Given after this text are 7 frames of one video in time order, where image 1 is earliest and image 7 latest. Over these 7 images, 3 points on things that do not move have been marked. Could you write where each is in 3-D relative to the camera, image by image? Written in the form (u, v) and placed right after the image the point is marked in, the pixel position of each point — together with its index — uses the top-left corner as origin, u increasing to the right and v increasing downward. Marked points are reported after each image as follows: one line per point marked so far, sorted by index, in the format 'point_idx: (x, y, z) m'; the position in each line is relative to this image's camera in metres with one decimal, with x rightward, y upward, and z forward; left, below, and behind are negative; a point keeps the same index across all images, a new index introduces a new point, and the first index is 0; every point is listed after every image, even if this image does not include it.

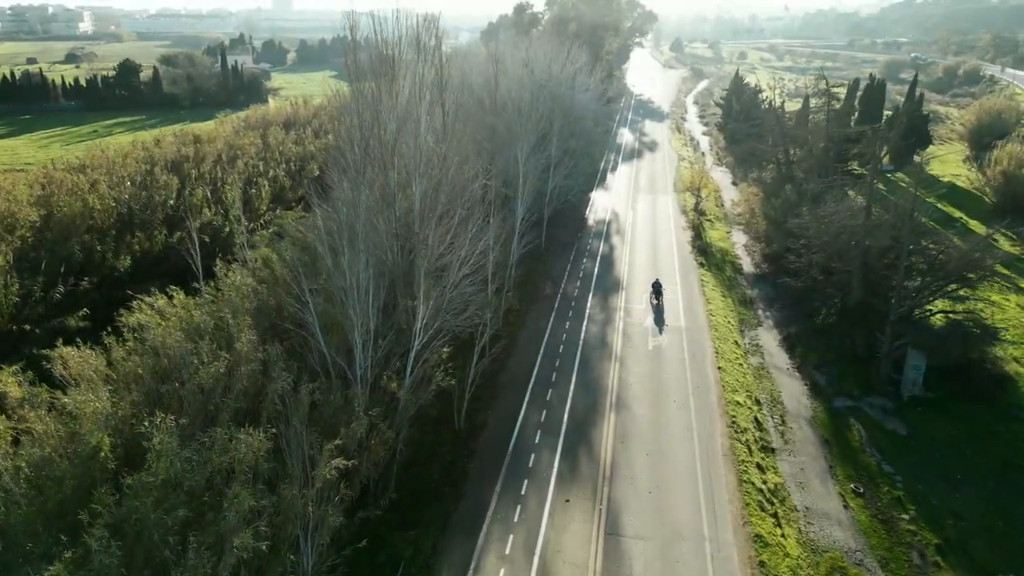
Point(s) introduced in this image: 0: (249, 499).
0: (-5.7, -4.6, +15.6) m
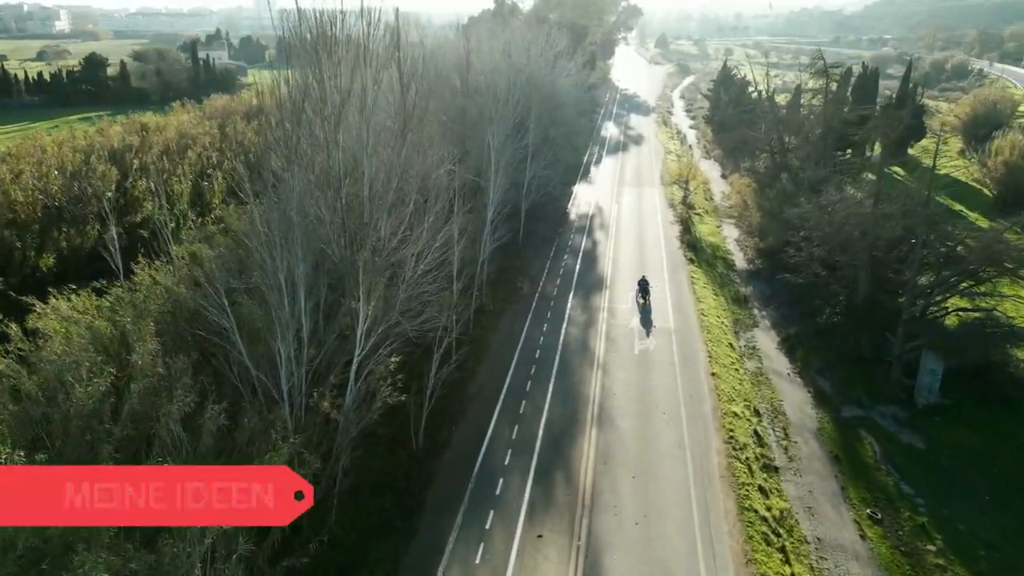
0: (-6.6, -4.5, +11.7) m
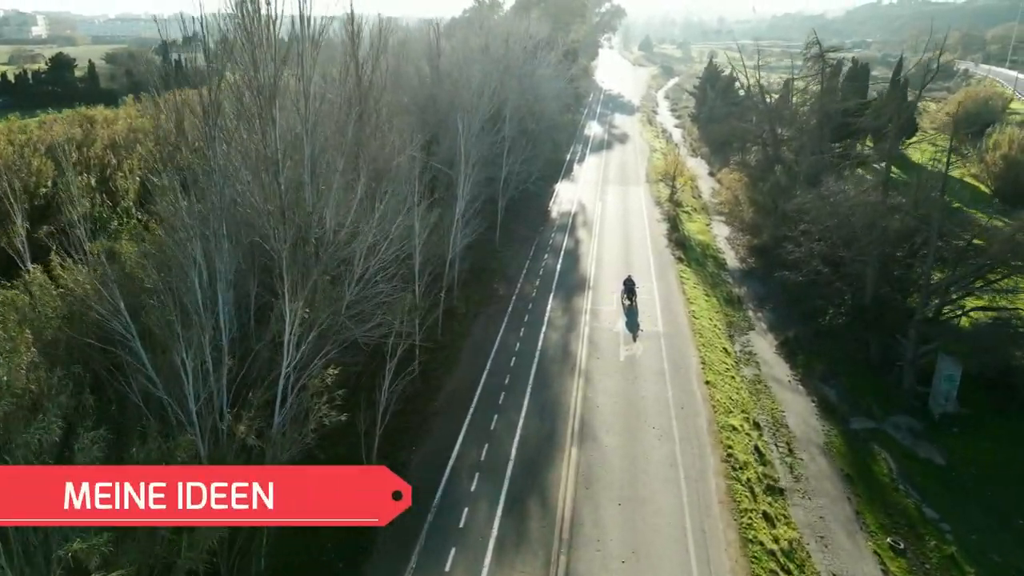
0: (-7.4, -4.4, +8.3) m
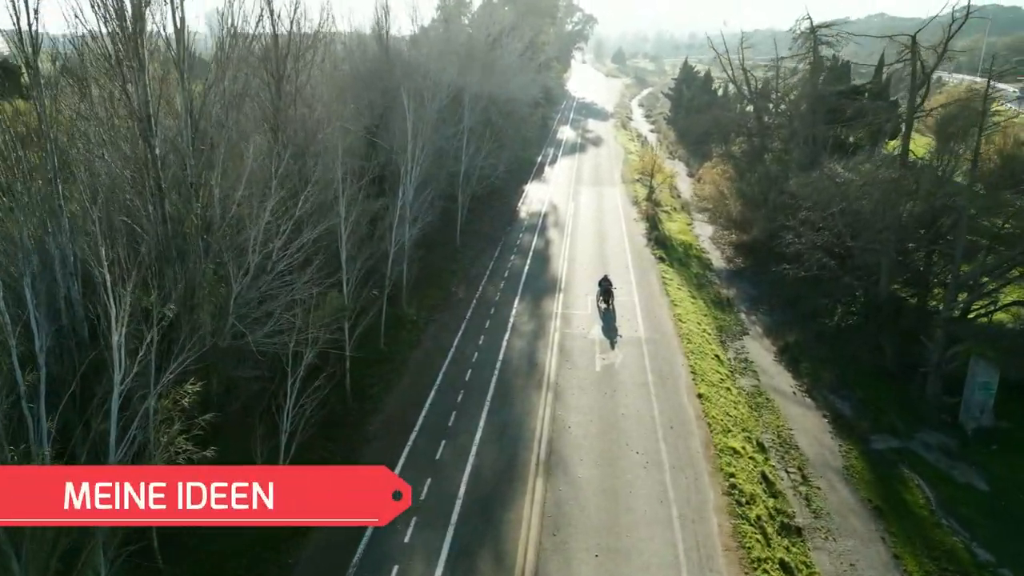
0: (-8.2, -4.0, +3.3) m
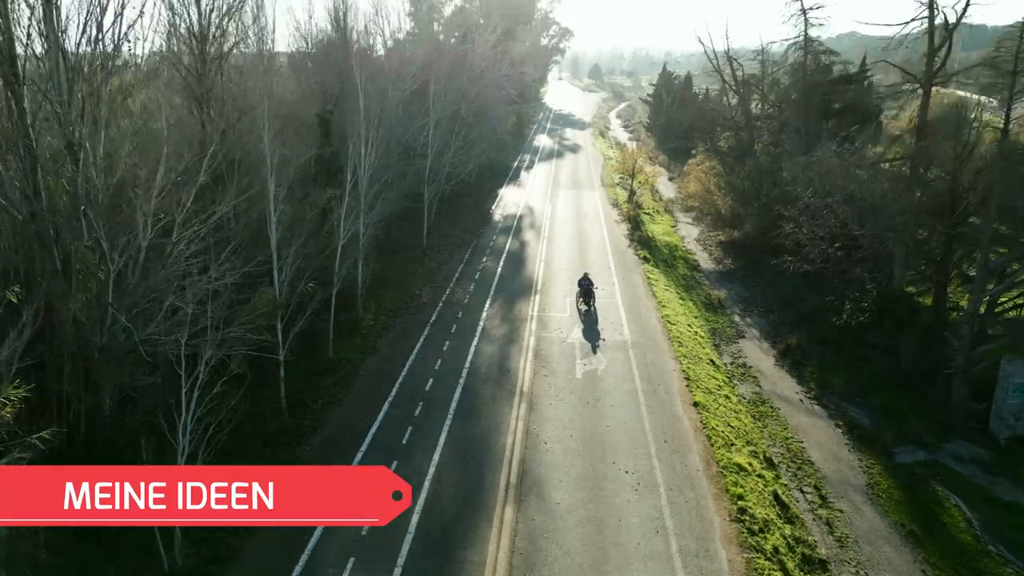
0: (-8.5, -3.4, -0.2) m
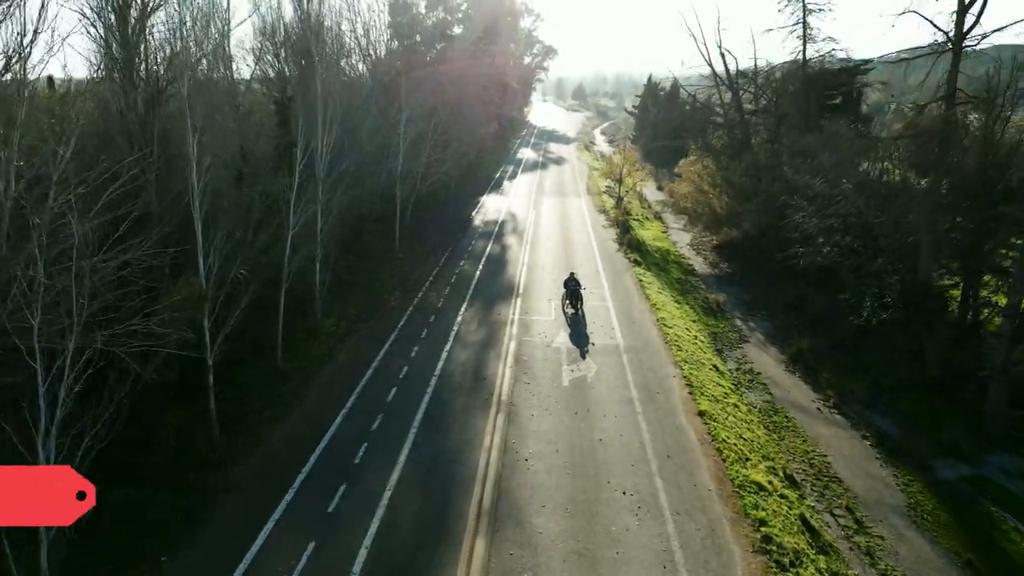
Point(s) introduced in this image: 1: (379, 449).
0: (-8.7, -2.6, -3.2) m
1: (-2.9, -3.4, +15.6) m
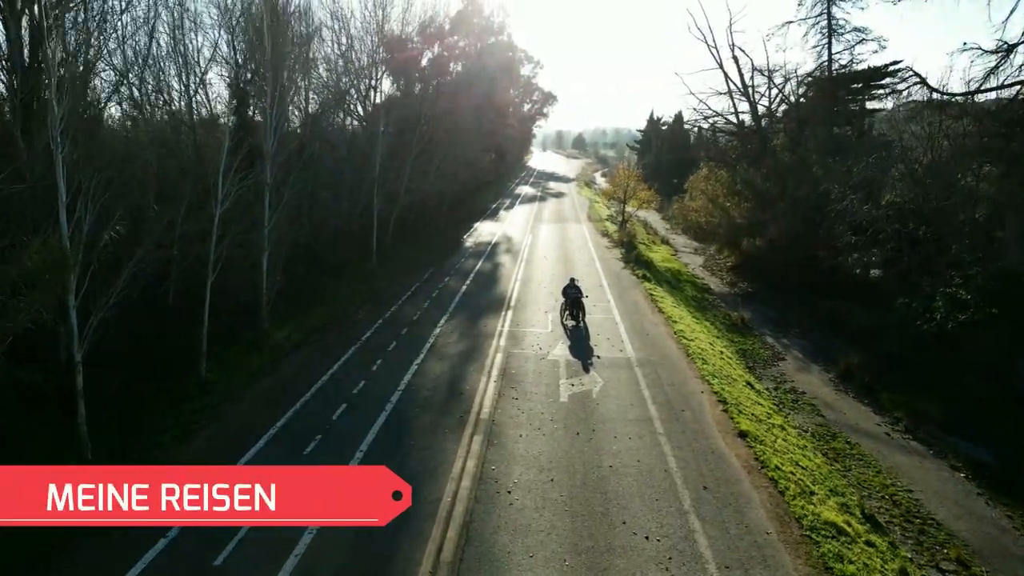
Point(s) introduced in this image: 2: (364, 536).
0: (-9.1, -0.8, -7.2) m
1: (-3.2, -3.0, +11.5) m
2: (-2.0, -3.3, +9.8) m
